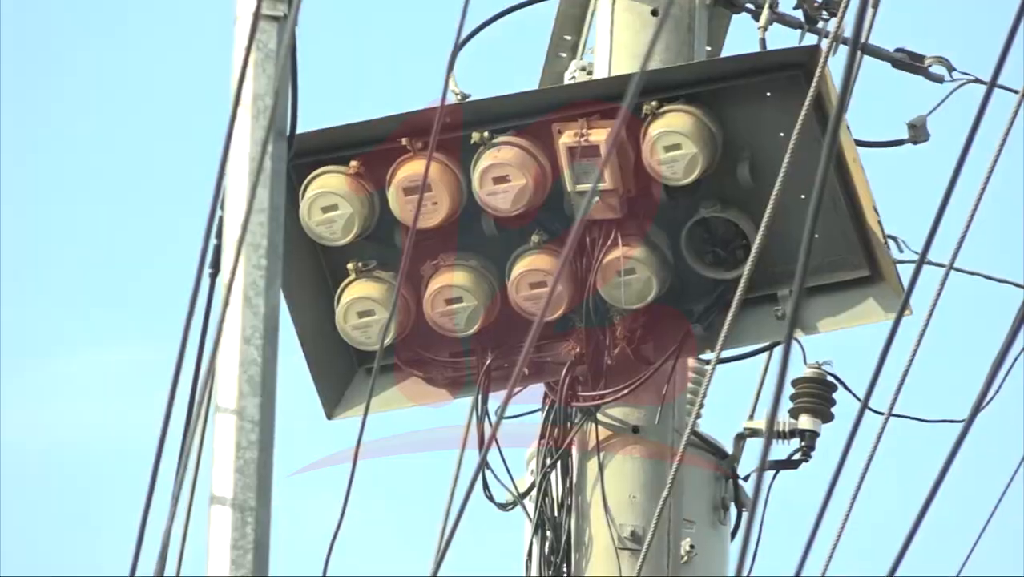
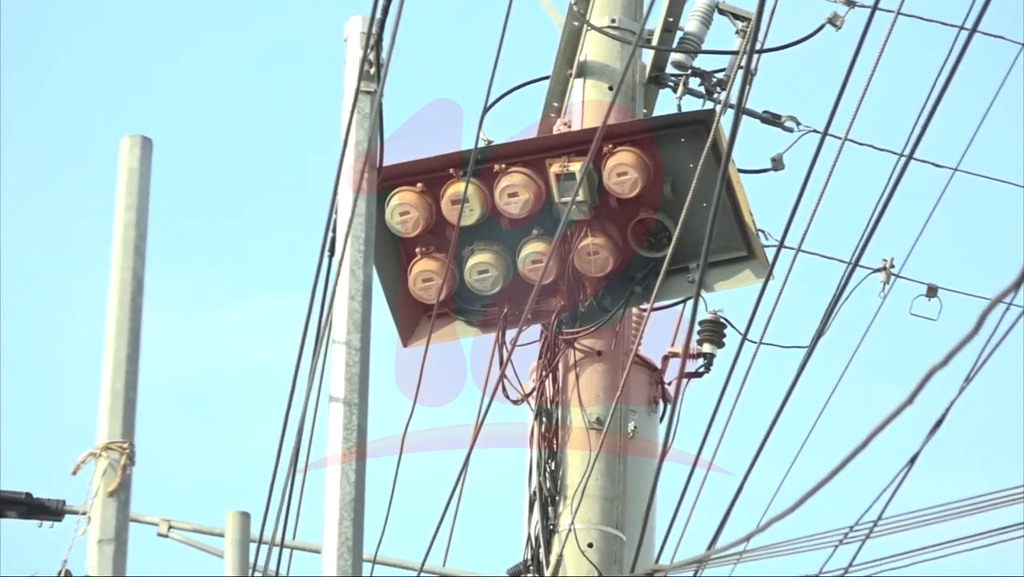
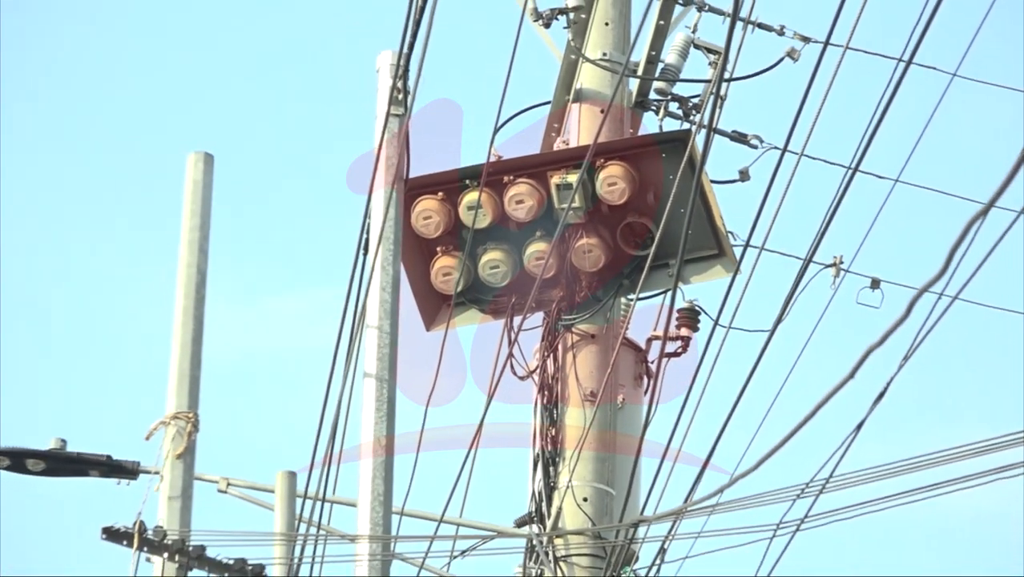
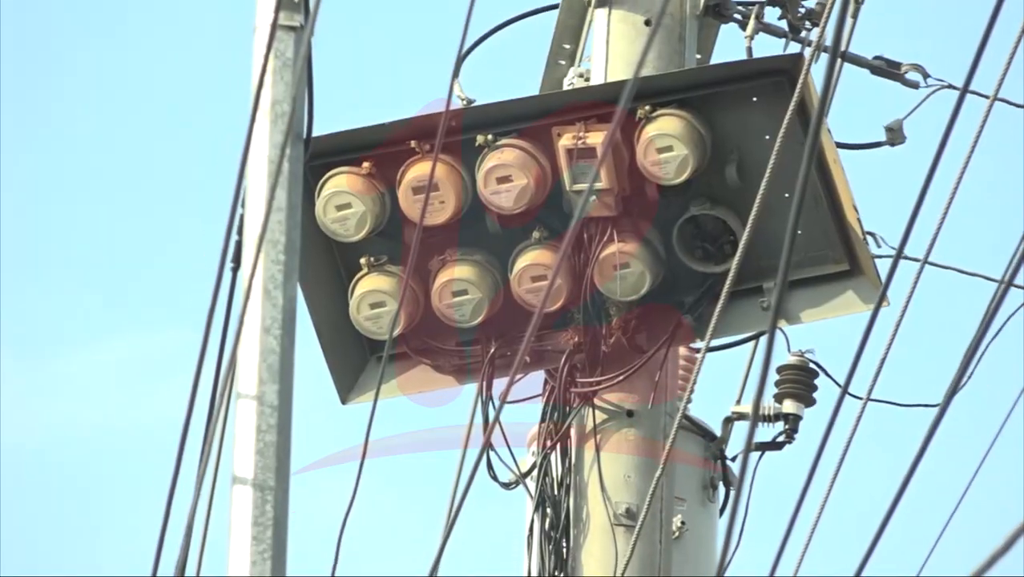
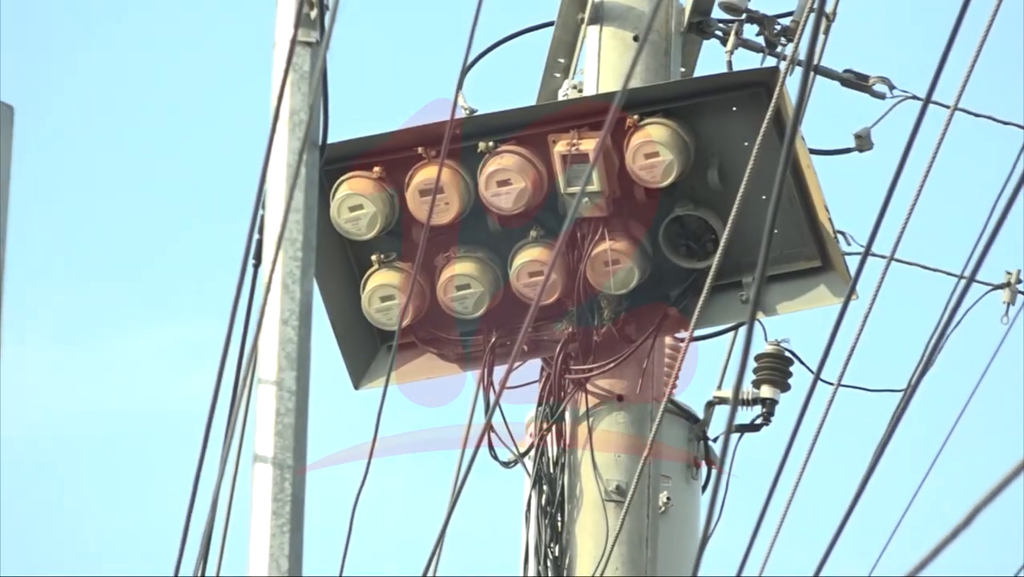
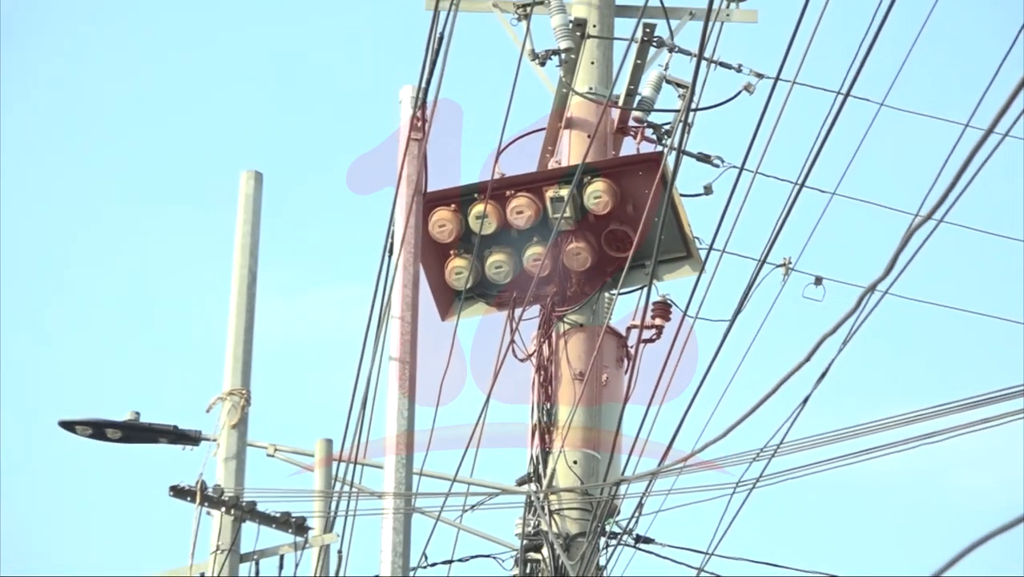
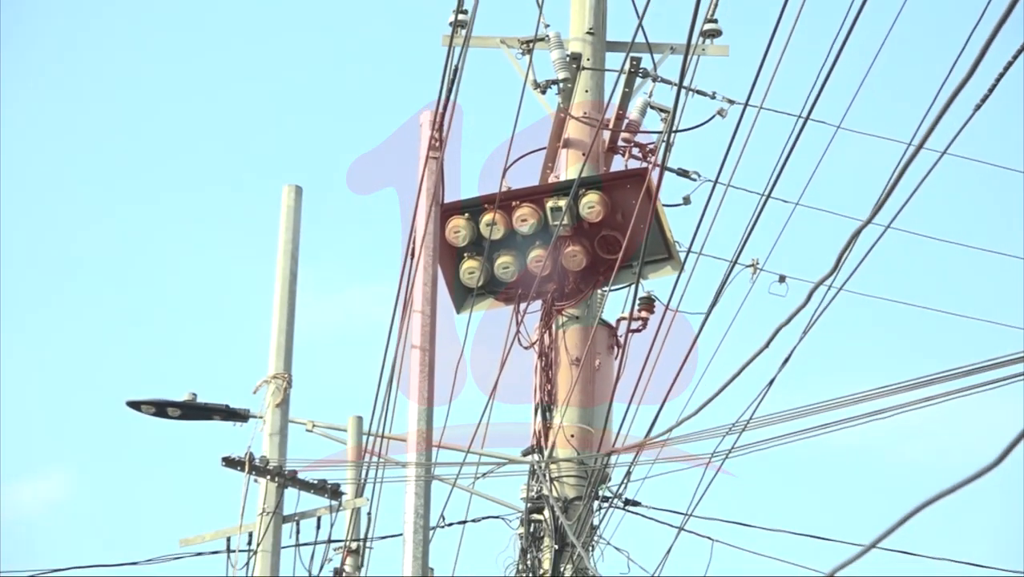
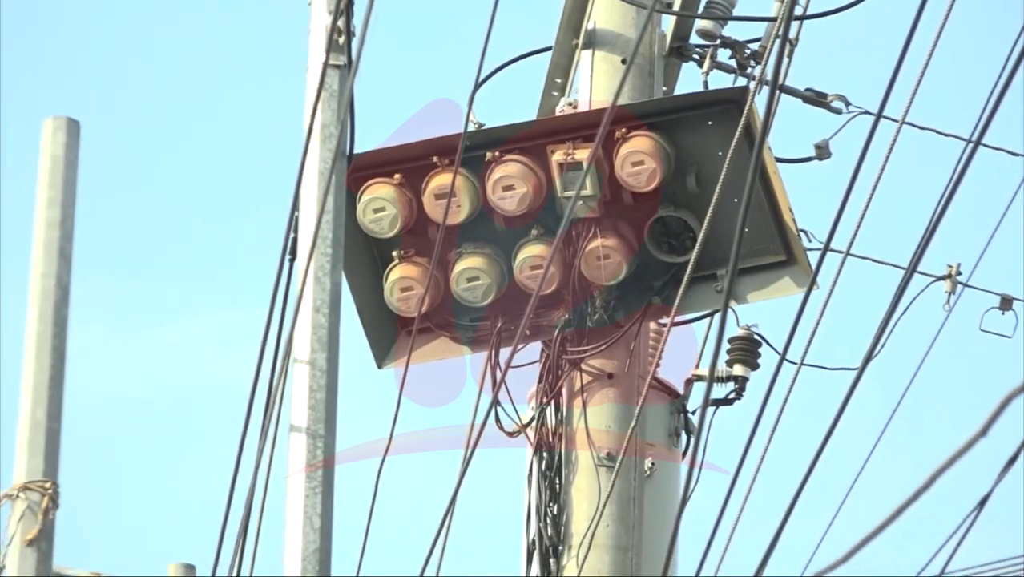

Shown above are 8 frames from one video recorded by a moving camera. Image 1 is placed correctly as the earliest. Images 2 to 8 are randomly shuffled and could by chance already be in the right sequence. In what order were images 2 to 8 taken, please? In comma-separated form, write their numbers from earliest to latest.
4, 5, 8, 2, 3, 6, 7
